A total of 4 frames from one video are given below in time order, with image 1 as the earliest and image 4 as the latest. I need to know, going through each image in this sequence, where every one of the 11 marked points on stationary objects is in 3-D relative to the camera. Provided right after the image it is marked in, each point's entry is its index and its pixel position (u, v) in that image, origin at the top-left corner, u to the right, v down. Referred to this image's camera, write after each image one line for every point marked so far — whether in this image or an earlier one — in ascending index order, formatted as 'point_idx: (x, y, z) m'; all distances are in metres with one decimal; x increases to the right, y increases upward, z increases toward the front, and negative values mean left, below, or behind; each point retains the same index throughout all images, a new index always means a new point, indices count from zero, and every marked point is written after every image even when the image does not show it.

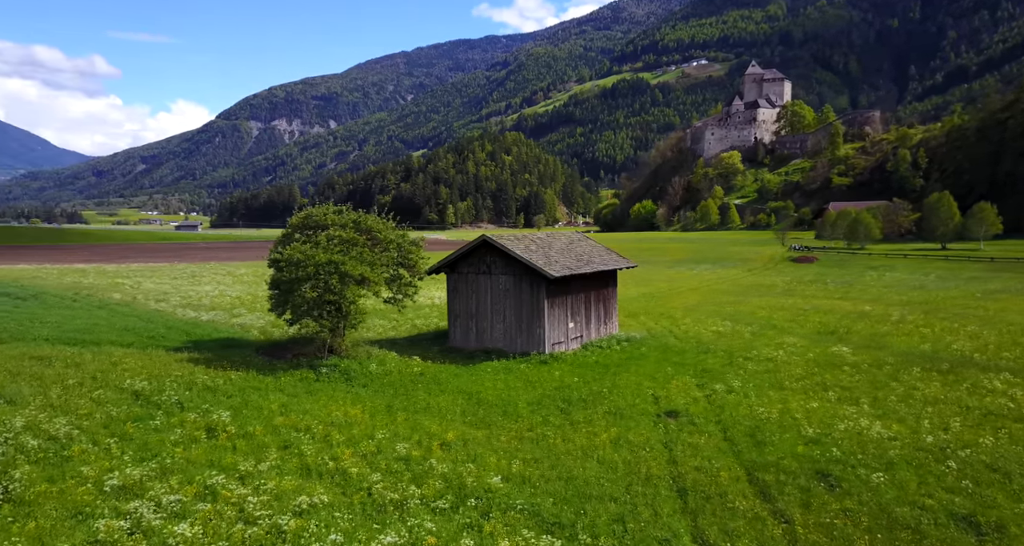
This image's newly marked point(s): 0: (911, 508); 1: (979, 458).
0: (+8.0, -4.8, +15.5) m
1: (+10.9, -4.3, +17.9) m
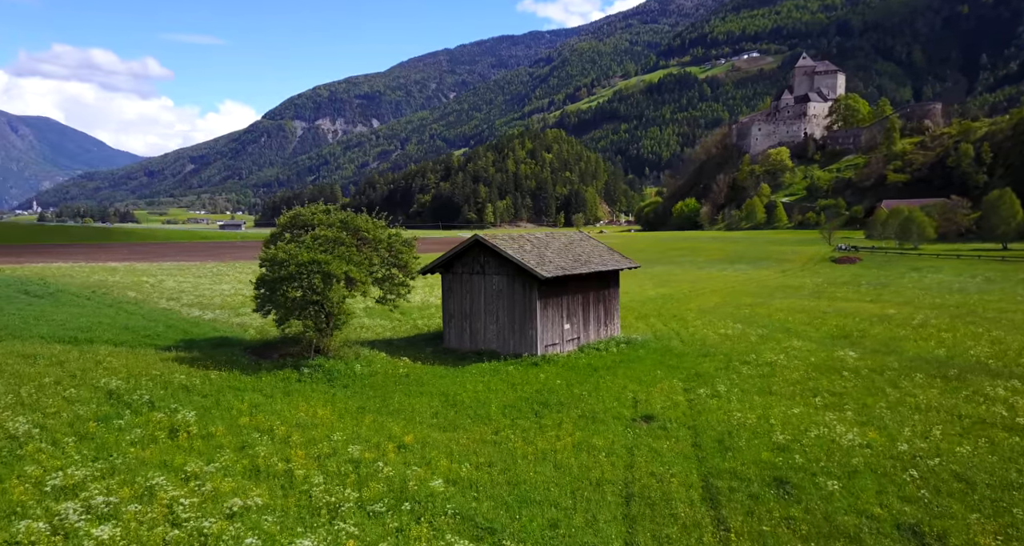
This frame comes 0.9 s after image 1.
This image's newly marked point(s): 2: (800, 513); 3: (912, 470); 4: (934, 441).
0: (+6.8, -4.8, +14.5) m
1: (+9.8, -4.4, +16.7) m
2: (+5.8, -4.8, +14.7) m
3: (+9.0, -4.4, +16.5) m
4: (+10.5, -4.2, +18.2) m
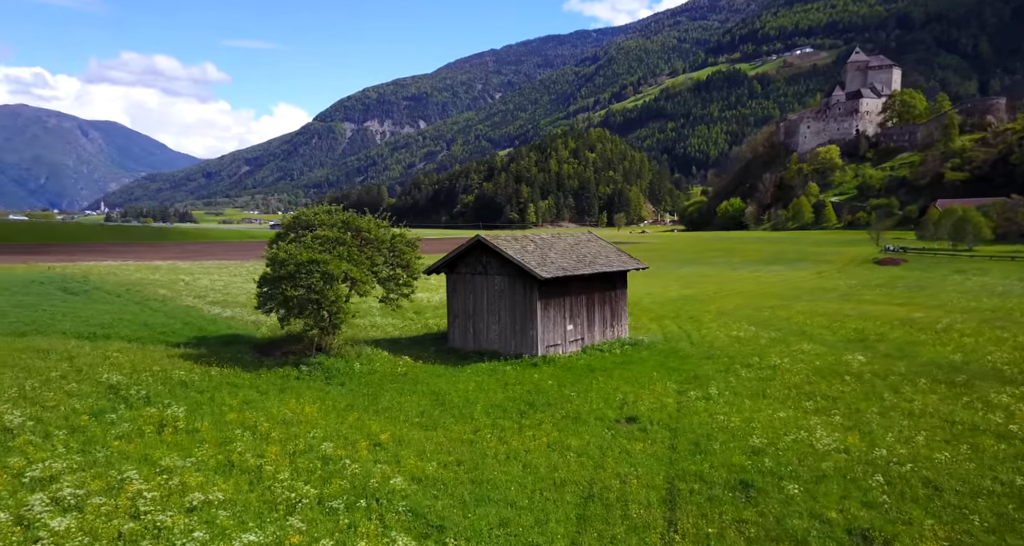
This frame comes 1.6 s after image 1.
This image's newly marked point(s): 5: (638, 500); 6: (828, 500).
0: (+5.8, -4.9, +14.1) m
1: (+8.9, -4.4, +16.2) m
2: (+4.8, -4.8, +14.4) m
3: (+8.1, -4.5, +16.1) m
4: (+9.7, -4.3, +17.6) m
5: (+2.6, -4.8, +15.3) m
6: (+6.6, -4.7, +15.2) m
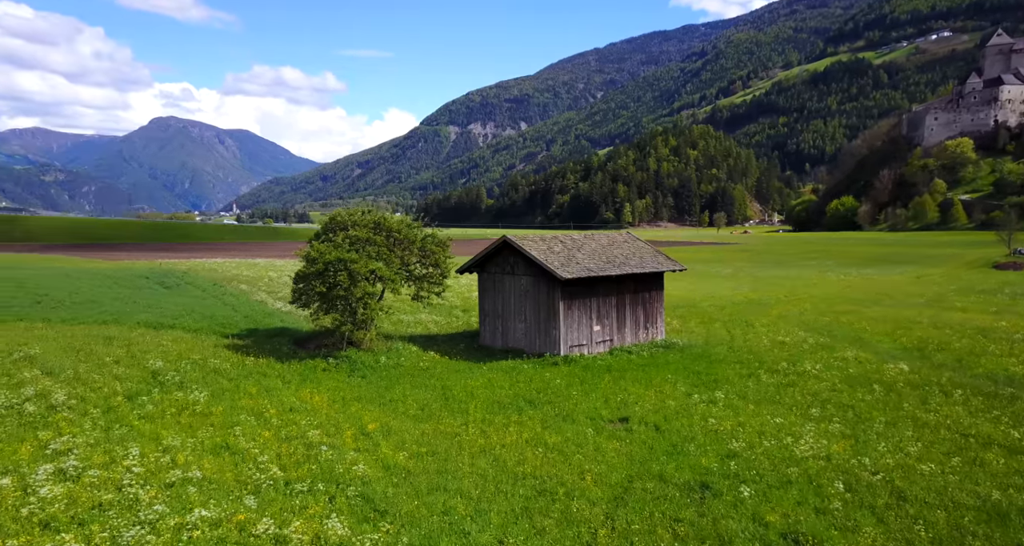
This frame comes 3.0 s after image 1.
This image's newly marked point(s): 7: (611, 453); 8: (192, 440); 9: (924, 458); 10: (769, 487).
0: (+4.5, -4.8, +13.8) m
1: (+7.9, -4.5, +15.4) m
2: (+3.5, -4.8, +14.2) m
3: (+7.0, -4.5, +15.4) m
4: (+8.8, -4.3, +16.7) m
5: (+1.5, -4.8, +15.4) m
6: (+5.4, -4.7, +14.7) m
7: (+2.6, -4.5, +18.3) m
8: (-8.4, -4.5, +19.4) m
9: (+9.6, -4.3, +17.0) m
10: (+5.4, -4.5, +15.4) m
